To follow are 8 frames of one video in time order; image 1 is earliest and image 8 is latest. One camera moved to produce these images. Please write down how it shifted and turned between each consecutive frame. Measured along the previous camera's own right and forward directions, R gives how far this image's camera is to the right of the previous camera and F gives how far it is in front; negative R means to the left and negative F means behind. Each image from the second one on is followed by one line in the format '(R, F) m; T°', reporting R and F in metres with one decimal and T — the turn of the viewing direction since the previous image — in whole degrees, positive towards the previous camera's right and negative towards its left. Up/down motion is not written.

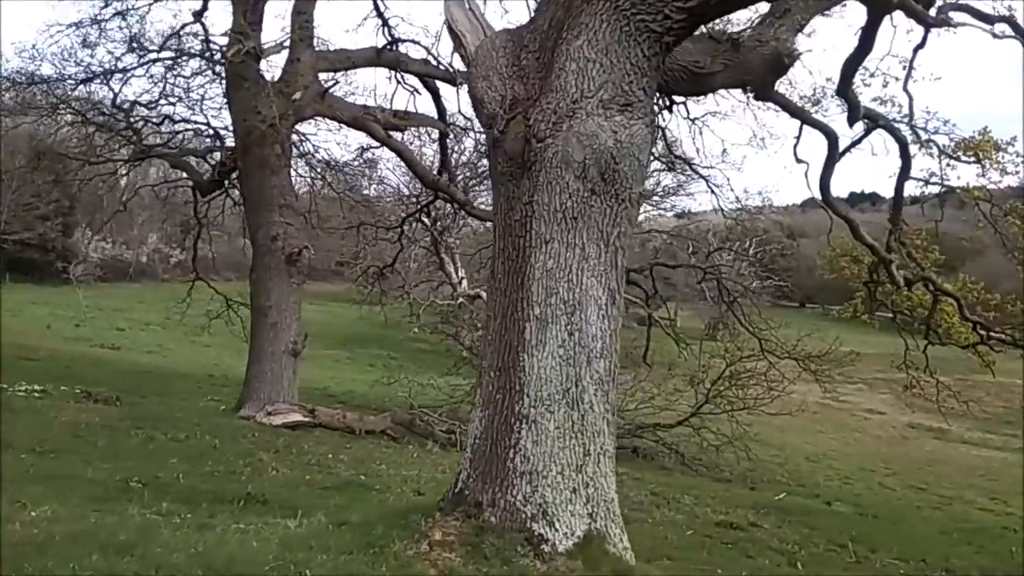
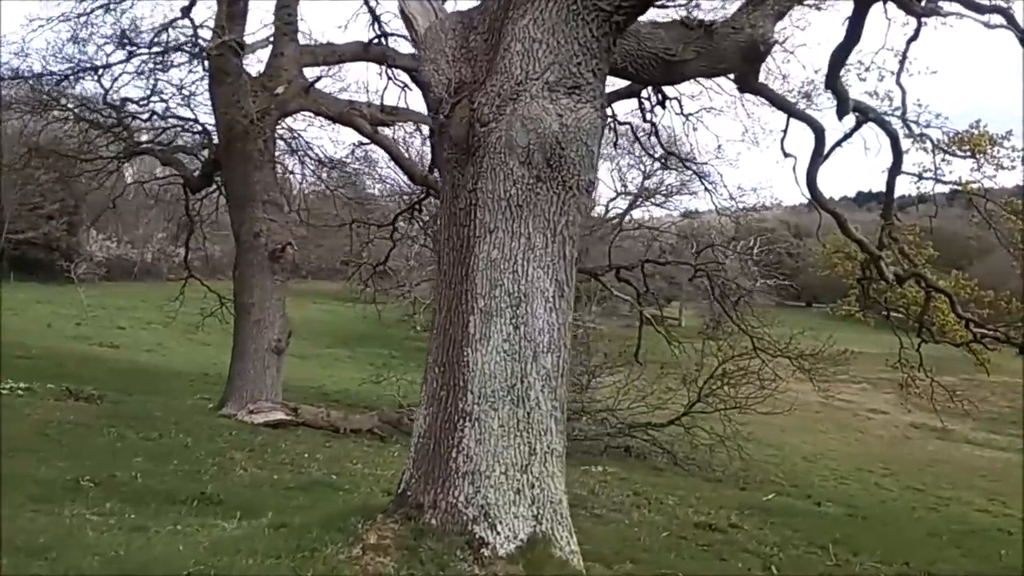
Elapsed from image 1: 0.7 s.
(+0.3, +0.2) m; -1°
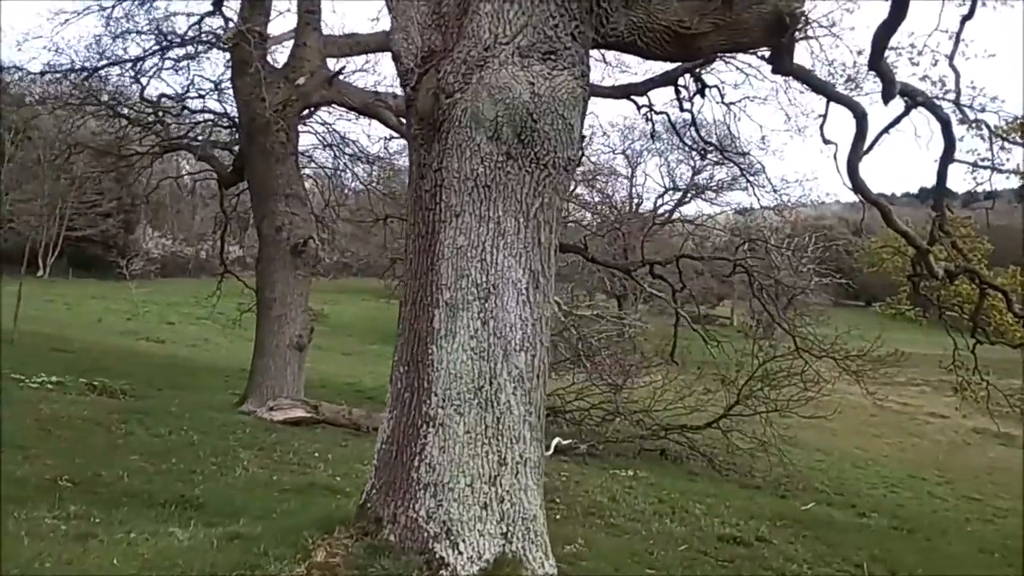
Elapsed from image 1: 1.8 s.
(+0.4, +0.5) m; -3°
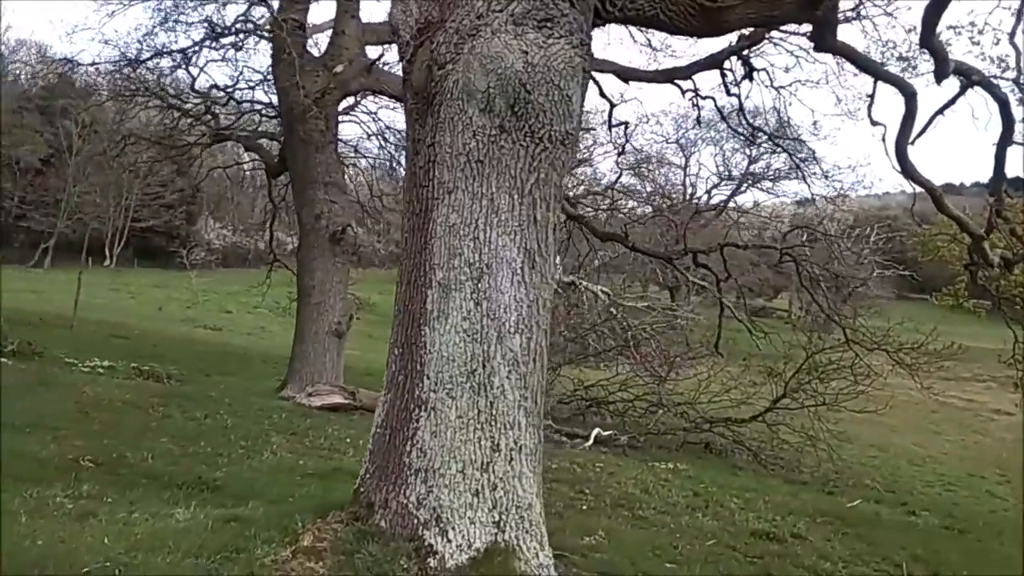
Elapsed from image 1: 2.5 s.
(+0.3, +0.1) m; -4°
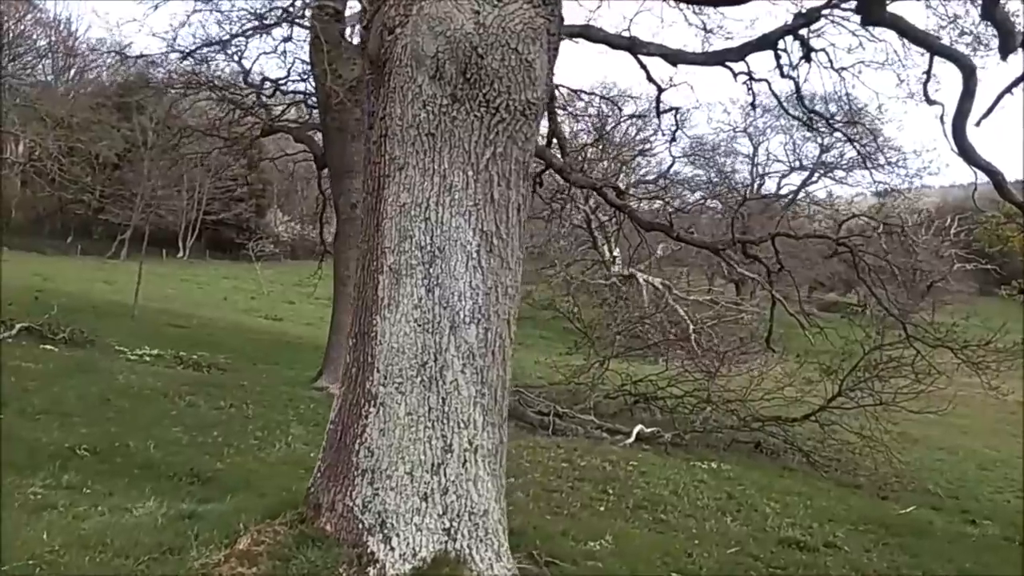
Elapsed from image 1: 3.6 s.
(+0.4, +0.3) m; -5°
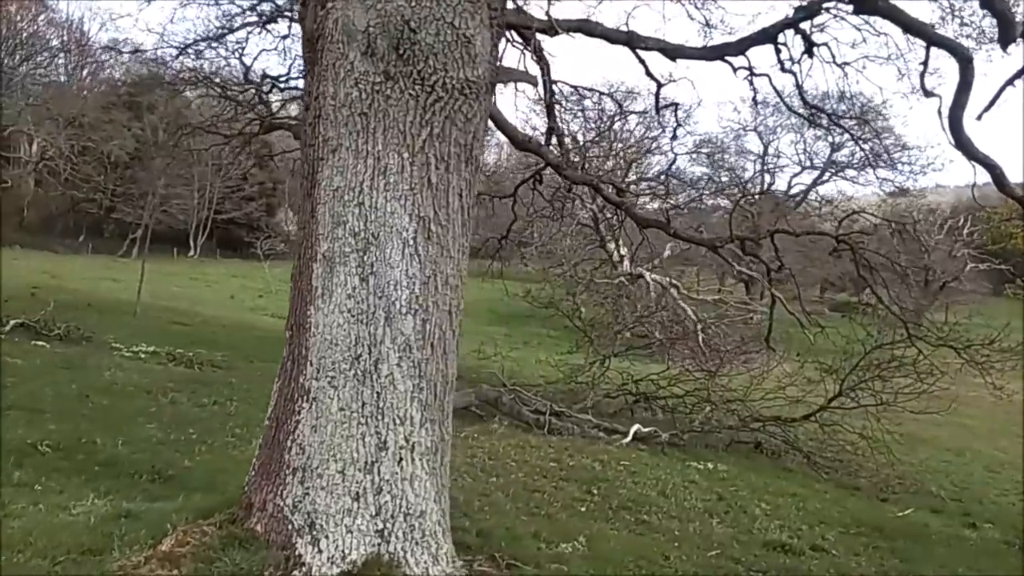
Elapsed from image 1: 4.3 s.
(+0.3, +0.2) m; -1°
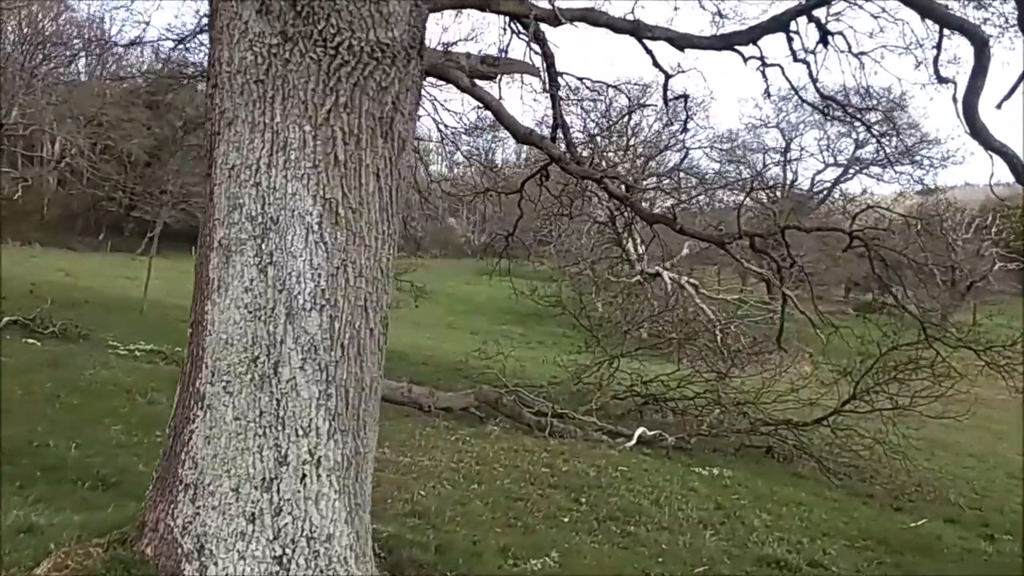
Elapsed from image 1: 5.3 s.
(+0.3, +0.4) m; -2°
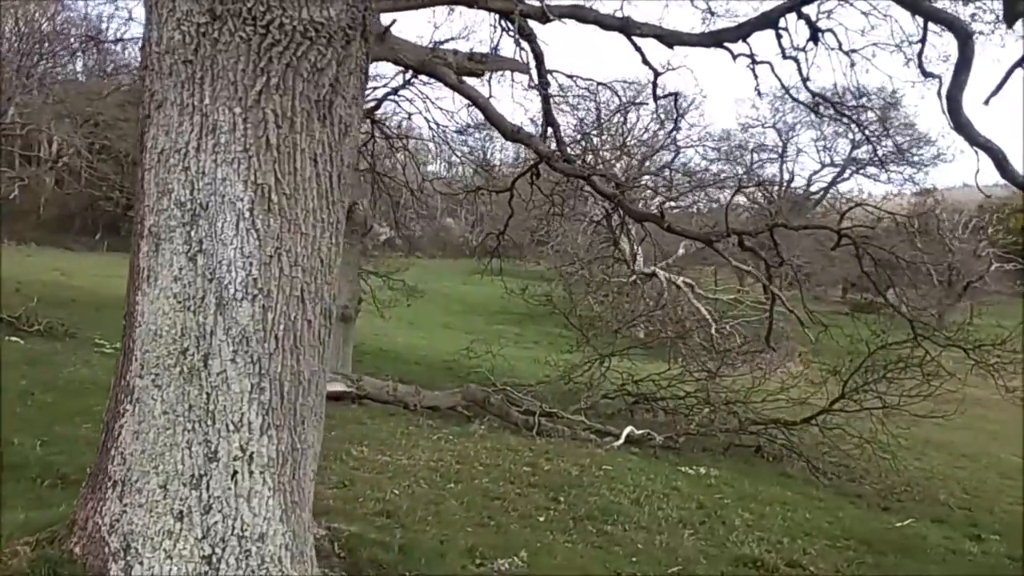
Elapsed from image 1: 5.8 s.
(+0.2, +0.1) m; 0°
